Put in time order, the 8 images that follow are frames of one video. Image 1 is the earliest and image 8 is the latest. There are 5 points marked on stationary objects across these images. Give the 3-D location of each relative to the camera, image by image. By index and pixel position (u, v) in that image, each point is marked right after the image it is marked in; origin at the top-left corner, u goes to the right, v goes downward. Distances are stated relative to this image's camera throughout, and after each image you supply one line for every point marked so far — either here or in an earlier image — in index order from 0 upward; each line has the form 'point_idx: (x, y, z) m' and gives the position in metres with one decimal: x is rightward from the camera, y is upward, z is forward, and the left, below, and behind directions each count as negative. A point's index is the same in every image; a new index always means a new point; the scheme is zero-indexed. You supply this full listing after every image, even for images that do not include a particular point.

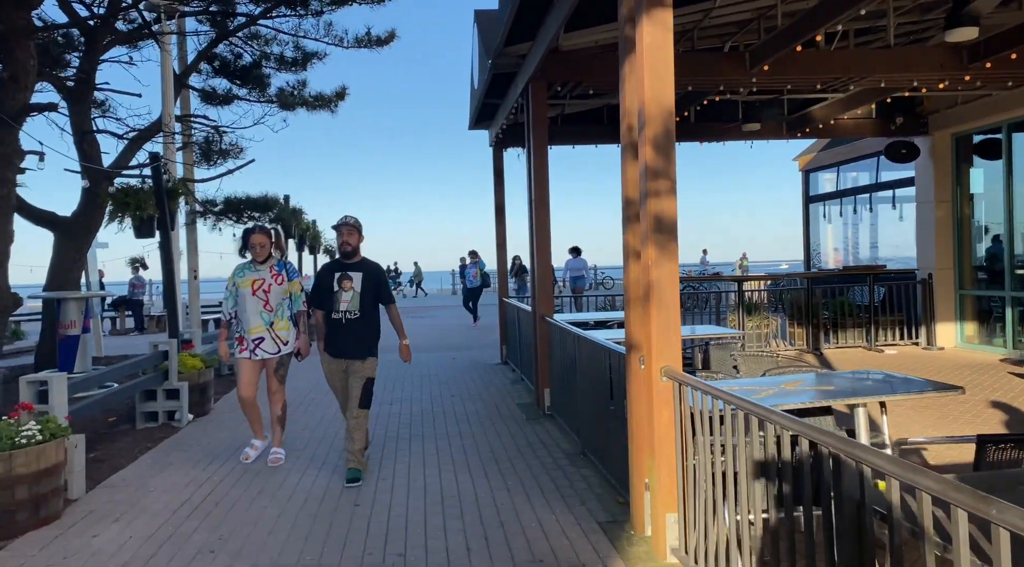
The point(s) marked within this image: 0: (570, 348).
0: (+0.5, -0.6, +6.6) m
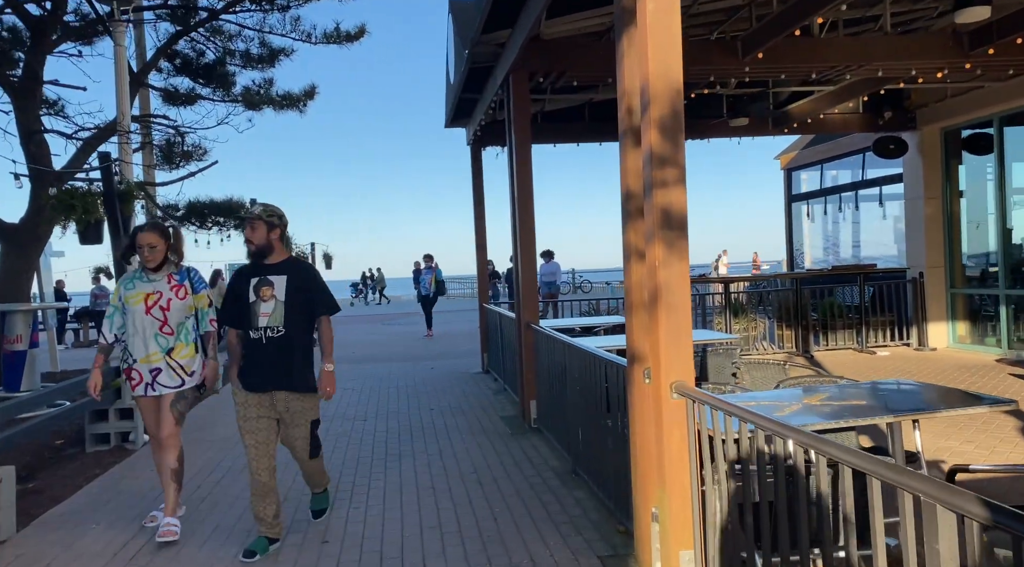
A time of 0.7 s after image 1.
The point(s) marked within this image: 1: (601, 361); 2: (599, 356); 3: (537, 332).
0: (+0.4, -0.6, +6.1) m
1: (+0.6, -0.5, +5.0) m
2: (+0.6, -0.5, +5.0) m
3: (+0.2, -0.4, +6.7) m
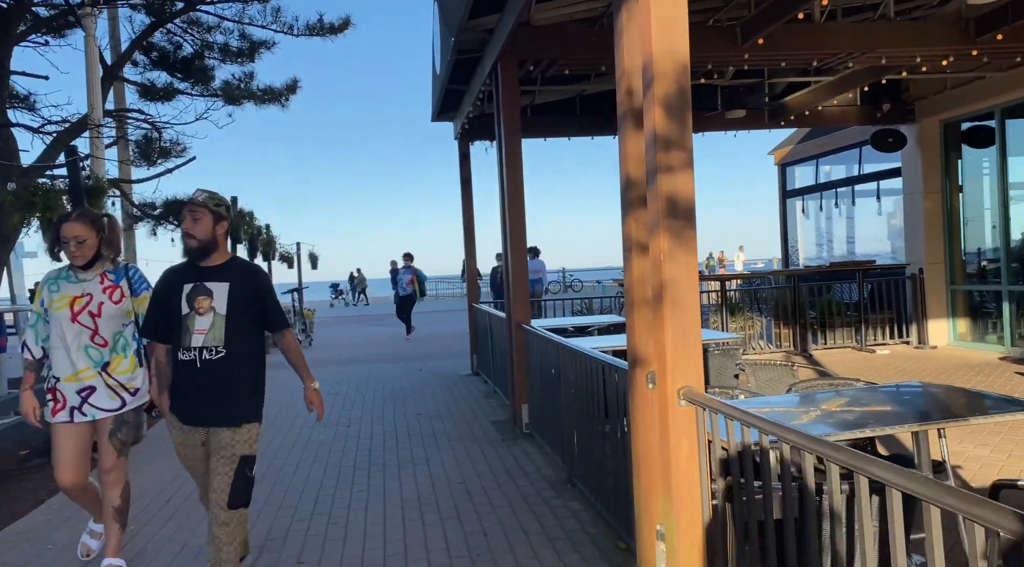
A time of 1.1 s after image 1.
0: (+0.3, -0.6, +5.8) m
1: (+0.5, -0.5, +4.7) m
2: (+0.5, -0.4, +4.7) m
3: (+0.1, -0.4, +6.4) m
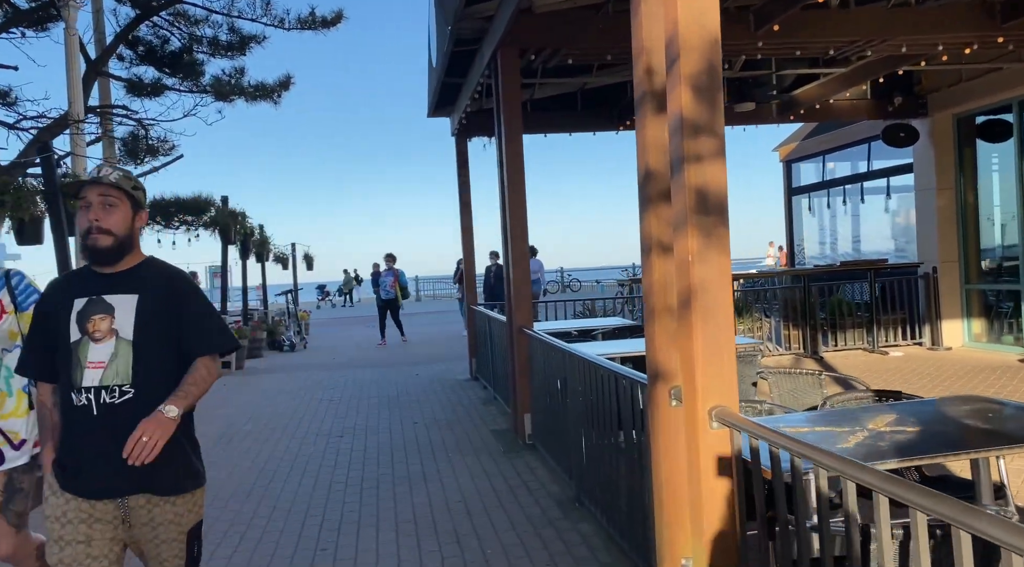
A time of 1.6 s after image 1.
0: (+0.3, -0.6, +5.4) m
1: (+0.5, -0.5, +4.3) m
2: (+0.5, -0.5, +4.3) m
3: (+0.2, -0.4, +6.1) m
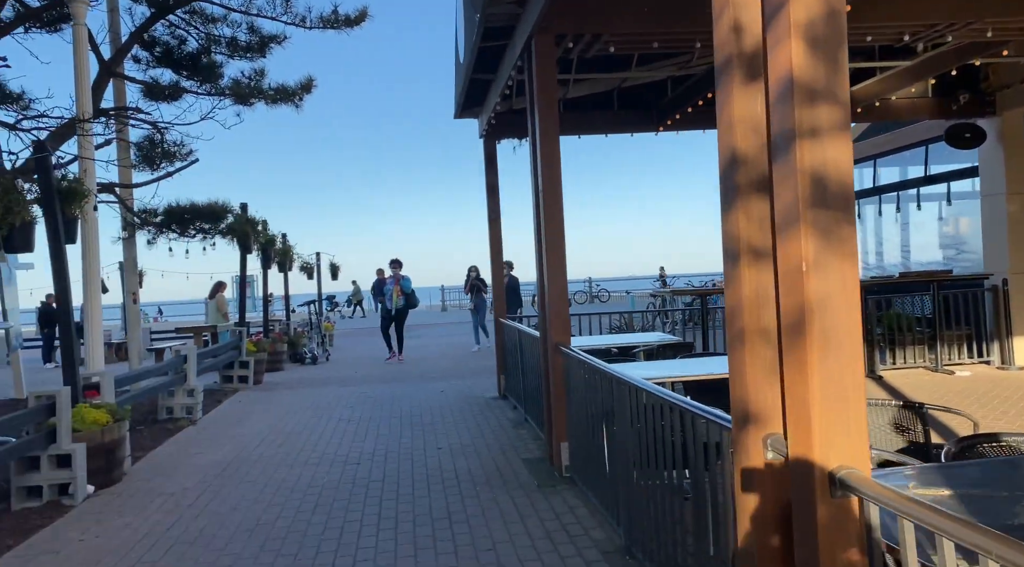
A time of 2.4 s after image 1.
0: (+0.5, -0.7, +4.8) m
1: (+0.7, -0.6, +3.6) m
2: (+0.7, -0.5, +3.6) m
3: (+0.4, -0.5, +5.4) m
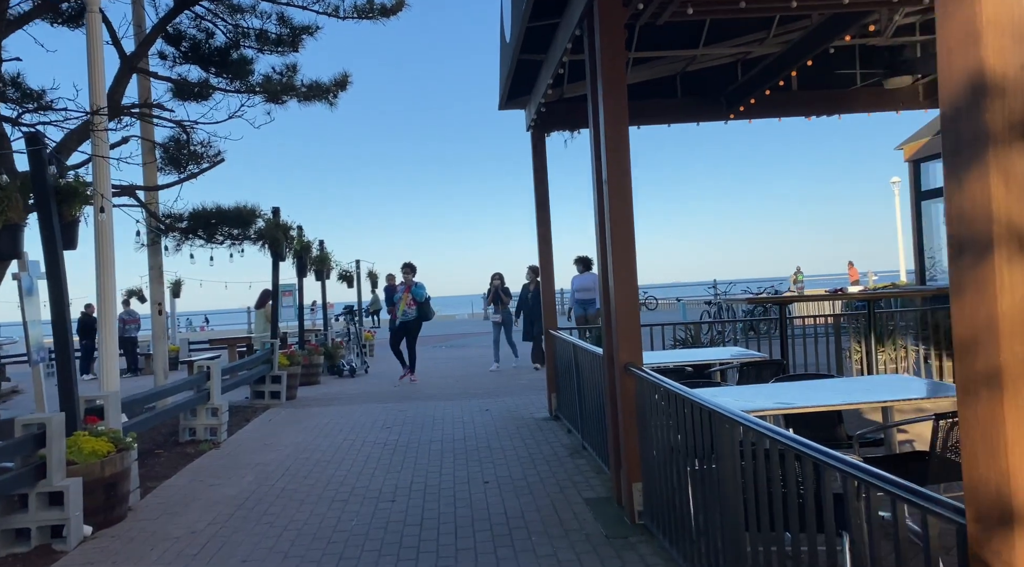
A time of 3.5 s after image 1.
0: (+0.9, -0.7, +3.8) m
1: (+1.0, -0.6, +2.7) m
2: (+1.0, -0.6, +2.7) m
3: (+0.8, -0.5, +4.5) m
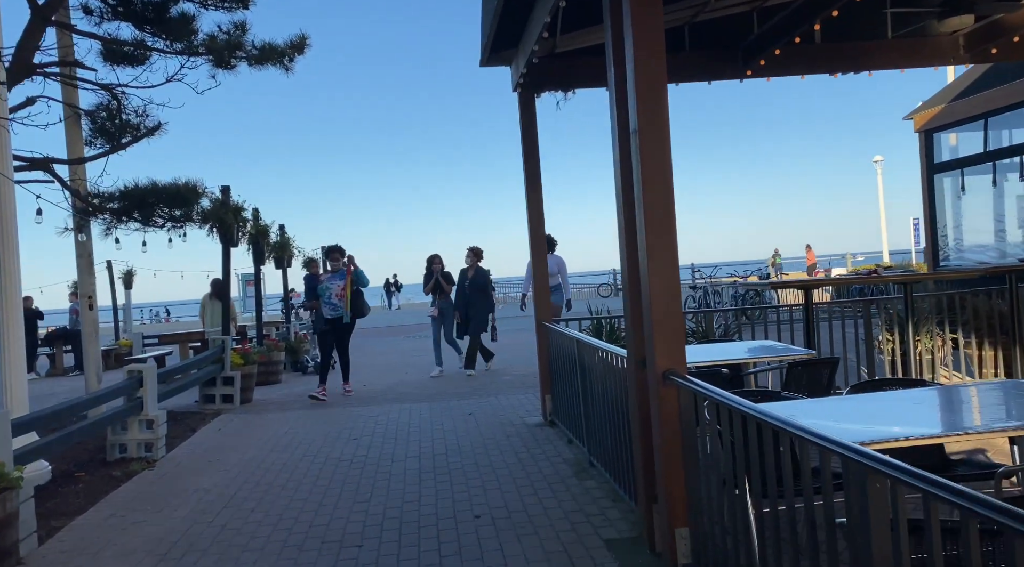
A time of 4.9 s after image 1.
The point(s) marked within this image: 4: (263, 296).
0: (+0.9, -0.6, +2.7) m
1: (+1.1, -0.5, +1.6) m
2: (+1.0, -0.5, +1.6) m
3: (+0.8, -0.5, +3.4) m
4: (-4.1, -0.2, +13.1) m
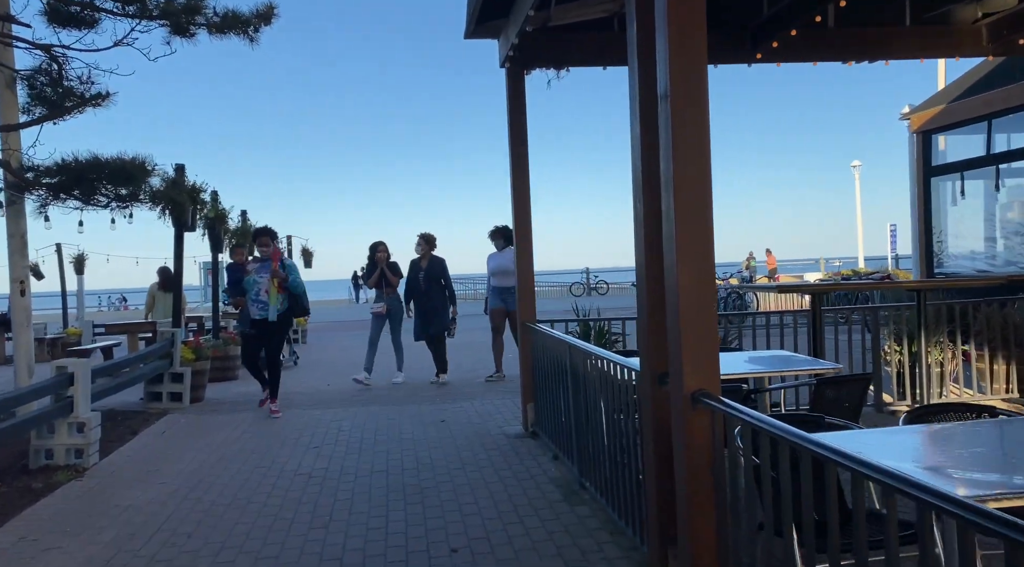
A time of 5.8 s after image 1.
0: (+0.9, -0.7, +2.1) m
1: (+1.1, -0.6, +1.0) m
2: (+1.1, -0.5, +1.0) m
3: (+0.8, -0.5, +2.7) m
4: (-4.5, 0.0, +12.2) m
